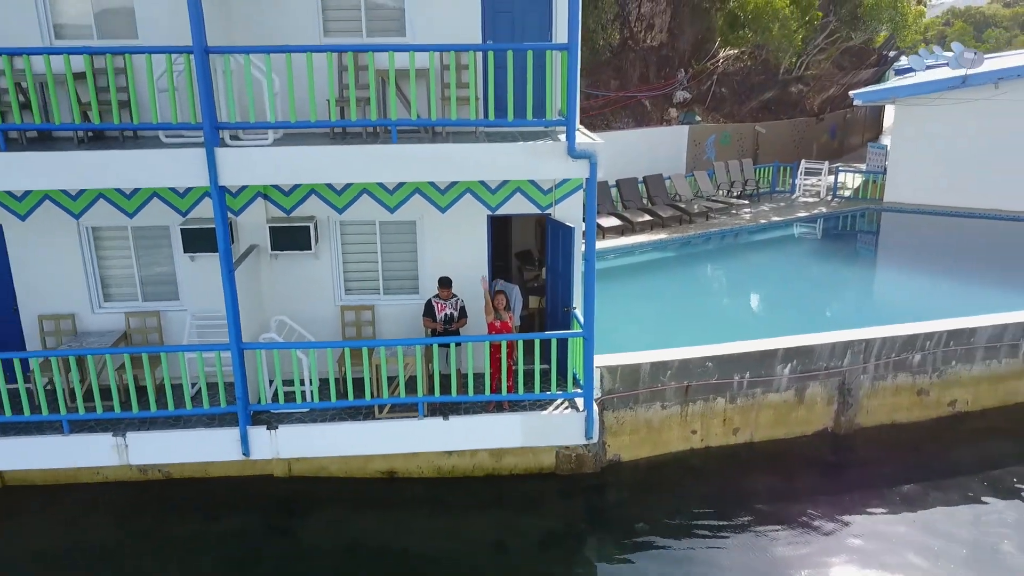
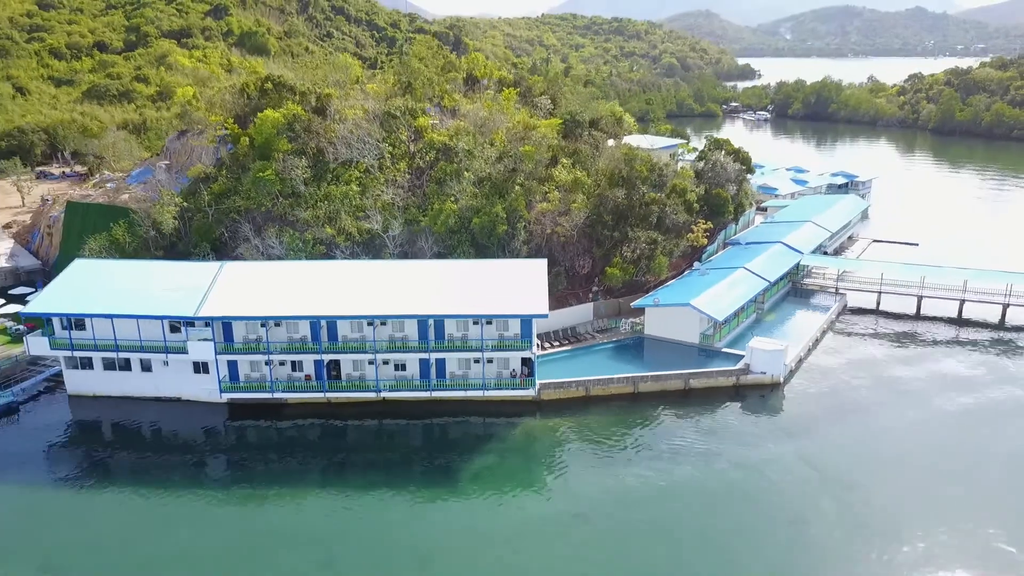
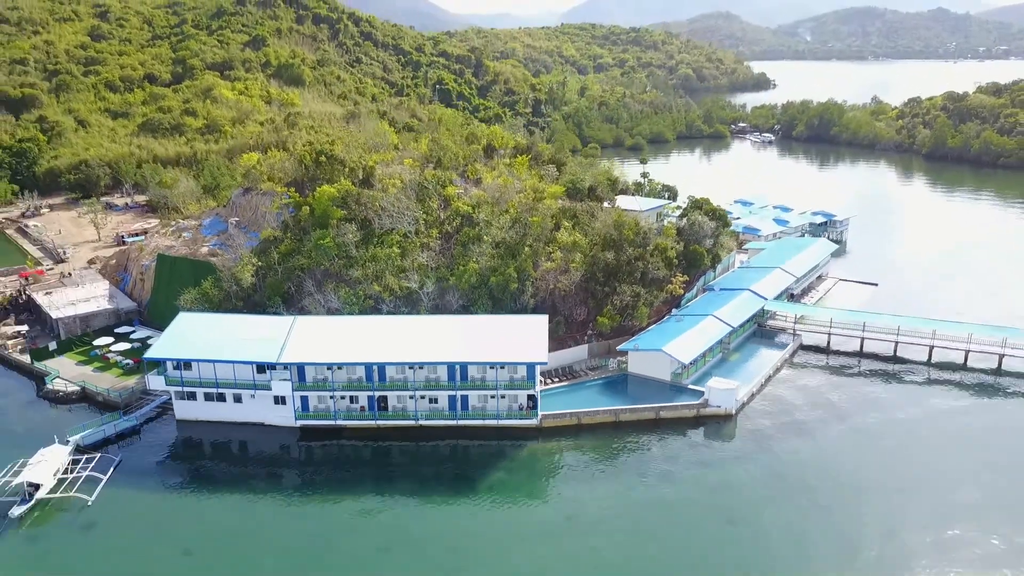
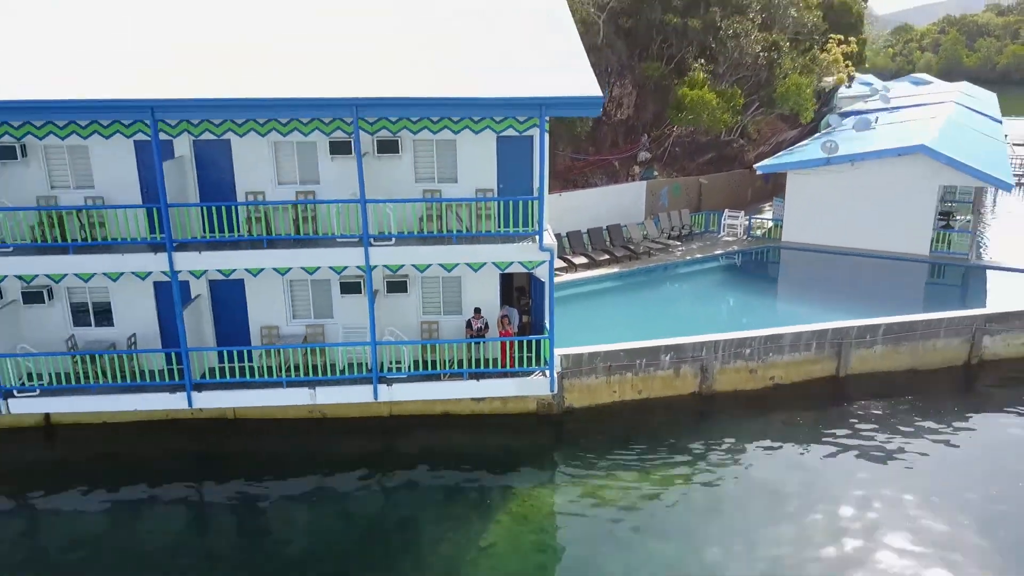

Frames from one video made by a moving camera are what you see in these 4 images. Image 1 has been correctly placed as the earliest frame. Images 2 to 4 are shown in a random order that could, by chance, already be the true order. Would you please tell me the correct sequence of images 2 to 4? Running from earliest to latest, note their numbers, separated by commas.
4, 2, 3
